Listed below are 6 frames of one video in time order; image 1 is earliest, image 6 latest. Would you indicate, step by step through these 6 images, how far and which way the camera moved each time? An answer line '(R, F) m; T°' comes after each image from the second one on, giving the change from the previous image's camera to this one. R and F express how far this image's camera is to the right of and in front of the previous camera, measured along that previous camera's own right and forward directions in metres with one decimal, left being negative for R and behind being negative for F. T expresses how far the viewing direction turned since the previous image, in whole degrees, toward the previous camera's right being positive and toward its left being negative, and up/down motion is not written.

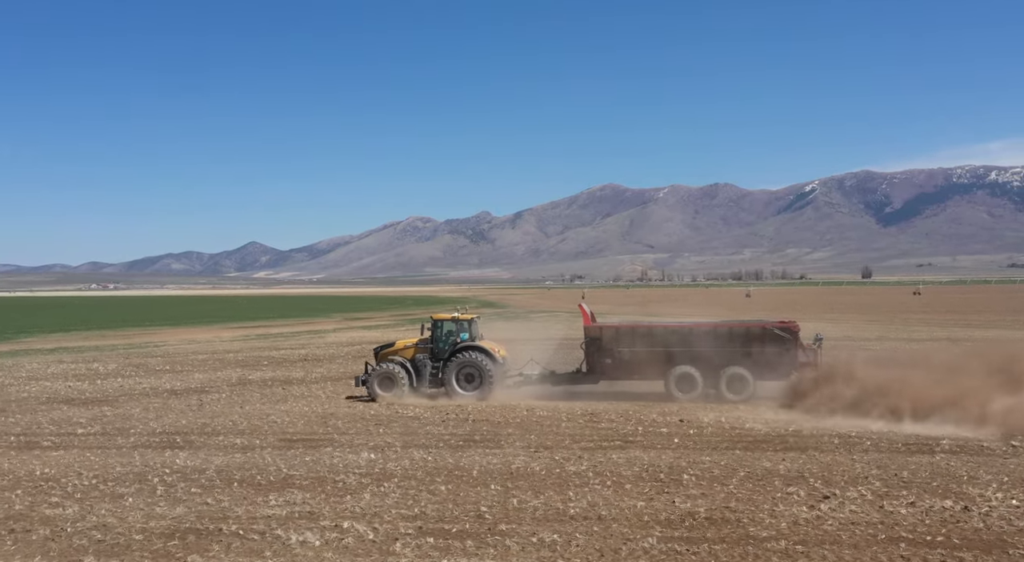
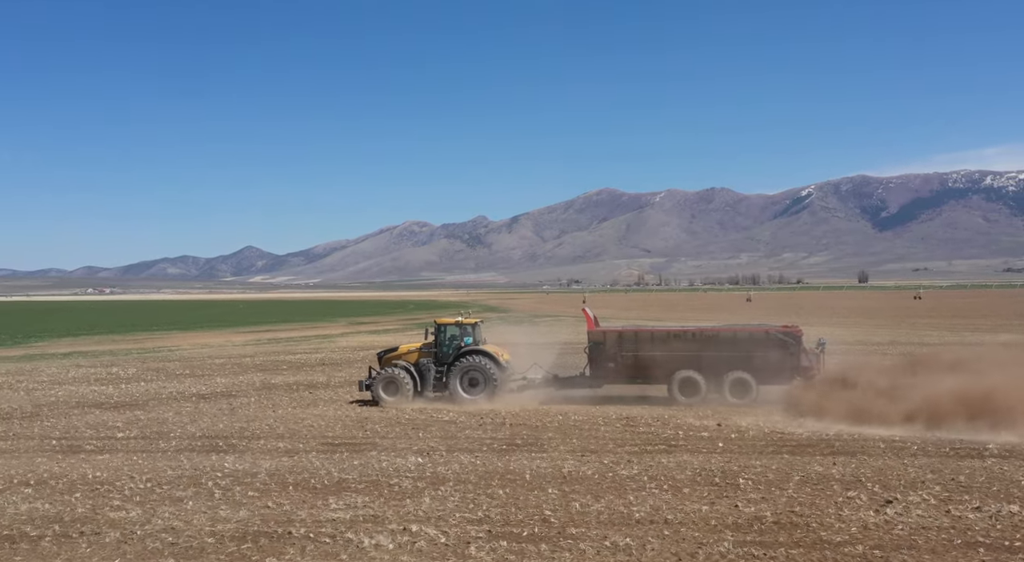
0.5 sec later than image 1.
(-0.6, 0.0) m; -1°
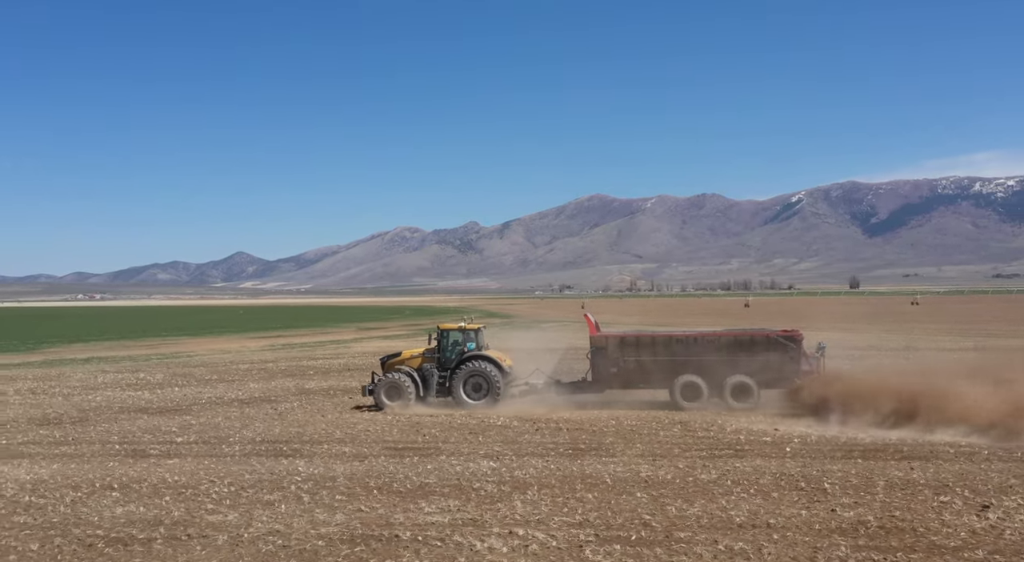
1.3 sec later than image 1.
(-0.9, -0.1) m; -1°
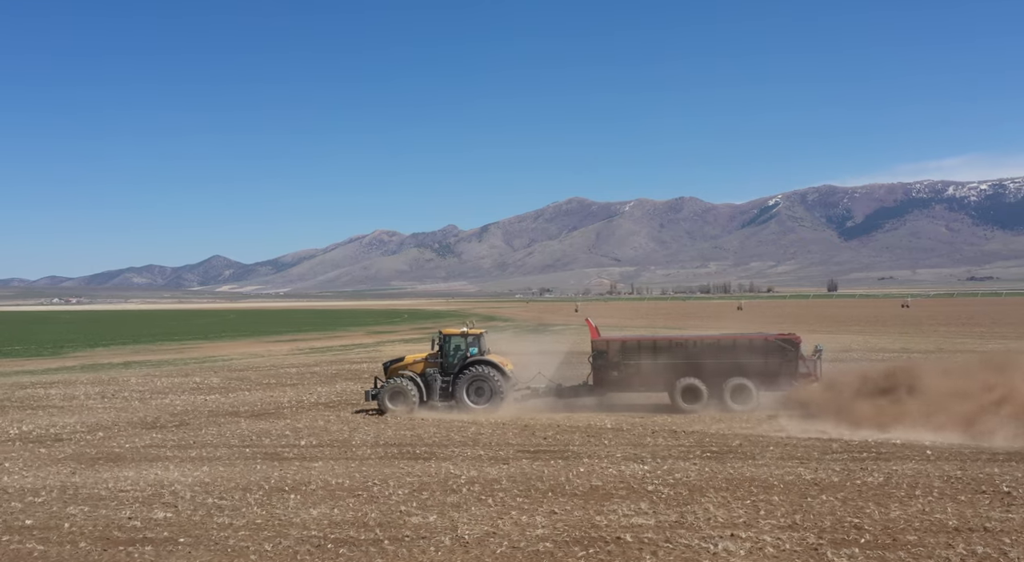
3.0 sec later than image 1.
(-2.0, -0.1) m; -1°
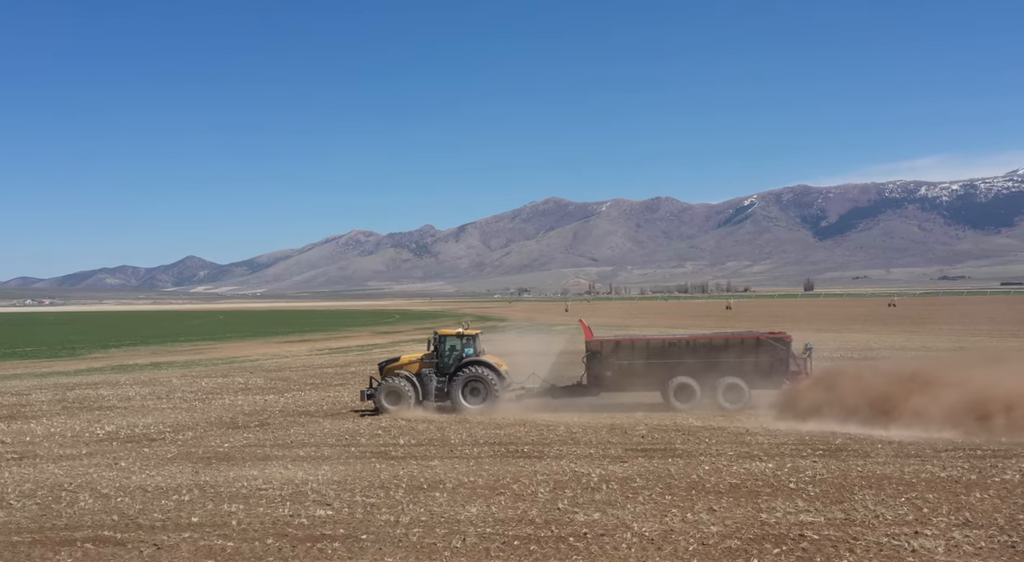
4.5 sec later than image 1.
(-1.7, -0.1) m; -1°
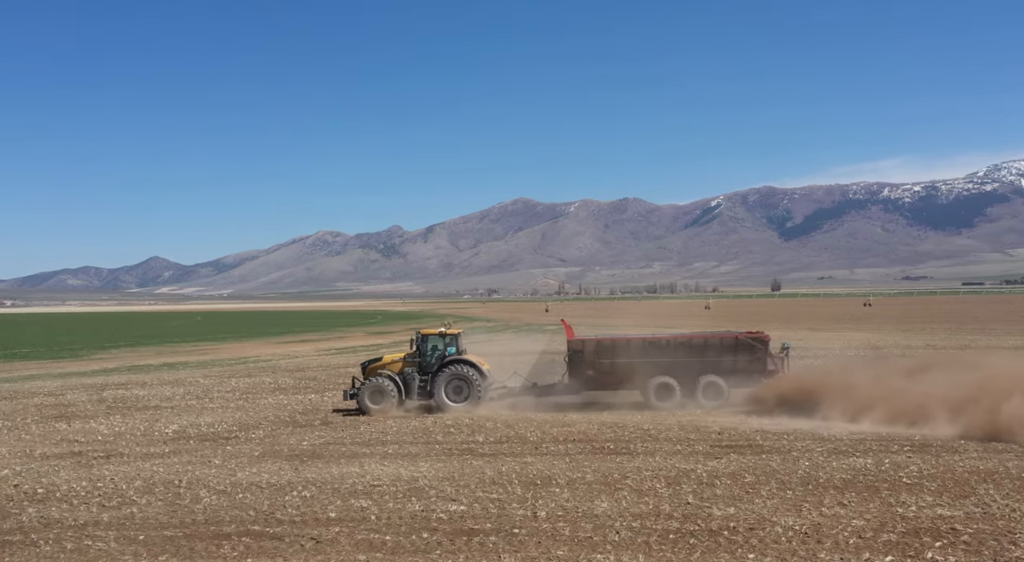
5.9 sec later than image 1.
(-1.5, -0.2) m; 0°
